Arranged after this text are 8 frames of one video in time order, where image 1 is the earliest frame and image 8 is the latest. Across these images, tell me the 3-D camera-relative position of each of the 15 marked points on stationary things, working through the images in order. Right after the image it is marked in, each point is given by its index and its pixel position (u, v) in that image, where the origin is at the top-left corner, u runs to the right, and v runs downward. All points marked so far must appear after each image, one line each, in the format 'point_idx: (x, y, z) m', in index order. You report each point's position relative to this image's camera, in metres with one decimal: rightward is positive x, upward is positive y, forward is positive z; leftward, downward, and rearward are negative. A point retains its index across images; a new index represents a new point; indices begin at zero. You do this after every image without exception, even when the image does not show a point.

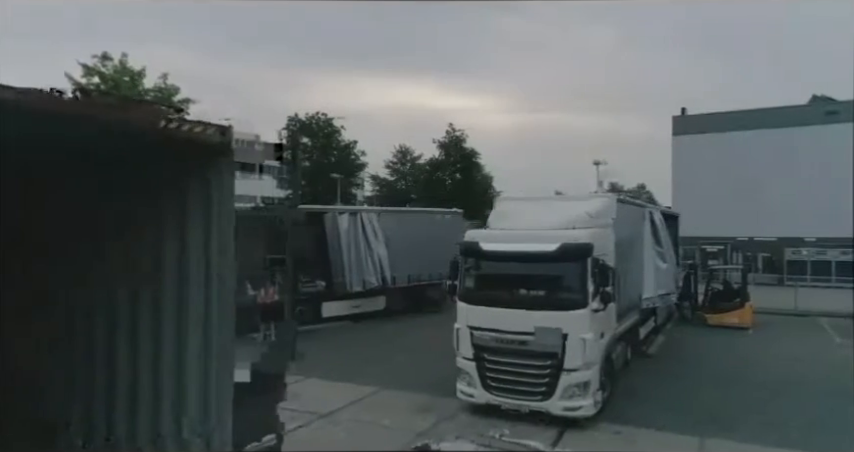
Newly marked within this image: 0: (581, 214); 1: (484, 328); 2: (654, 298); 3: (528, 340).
0: (+1.7, +0.1, +6.1) m
1: (+0.6, -1.0, +5.8) m
2: (+3.5, -1.1, +8.8) m
3: (+1.0, -1.1, +5.6) m
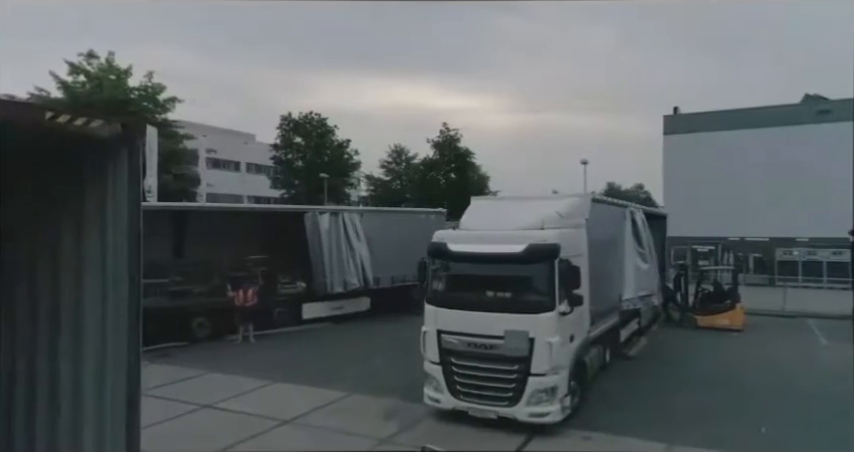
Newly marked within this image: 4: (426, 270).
0: (+1.3, +0.1, +6.0) m
1: (+0.2, -1.0, +5.6) m
2: (+3.2, -1.1, +8.7) m
3: (+0.7, -1.1, +5.4) m
4: (0.0, -0.5, +6.0) m
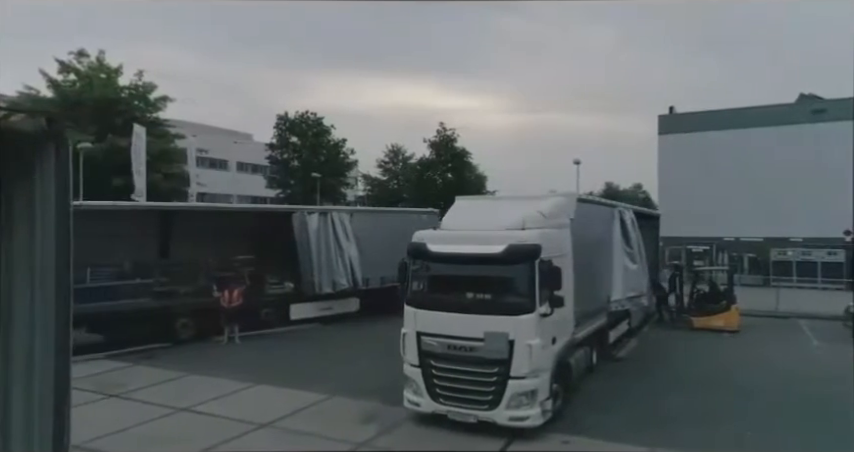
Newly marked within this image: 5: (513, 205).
0: (+1.1, +0.1, +5.9) m
1: (0.0, -1.0, +5.5) m
2: (+2.9, -1.1, +8.6) m
3: (+0.5, -1.1, +5.3) m
4: (-0.2, -0.5, +5.9) m
5: (+0.9, +0.2, +6.2) m
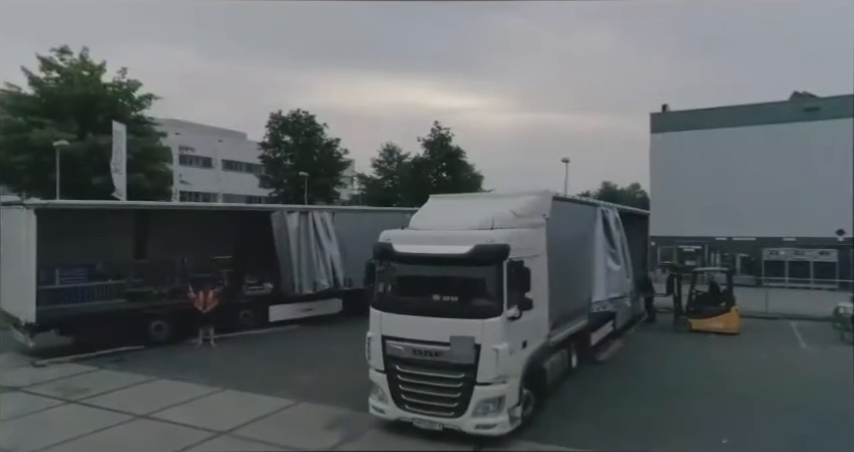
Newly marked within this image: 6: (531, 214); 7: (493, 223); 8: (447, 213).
0: (+0.8, +0.1, +5.7) m
1: (-0.3, -1.0, +5.3) m
2: (+2.6, -1.1, +8.4) m
3: (+0.1, -1.1, +5.1) m
4: (-0.6, -0.5, +5.6) m
5: (+0.6, +0.2, +6.0) m
6: (+1.1, +0.1, +5.9) m
7: (+0.6, 0.0, +5.5) m
8: (+0.2, +0.1, +5.8) m
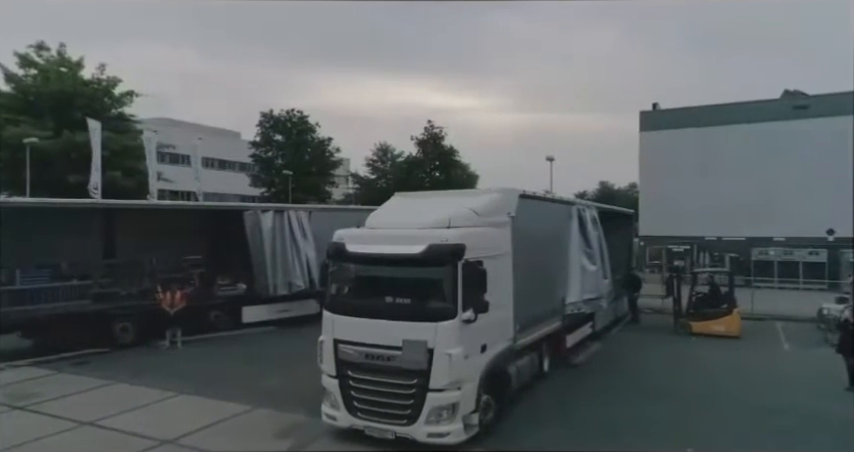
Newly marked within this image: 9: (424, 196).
0: (+0.4, +0.1, +5.4) m
1: (-0.7, -1.0, +5.0) m
2: (+2.2, -1.1, +8.1) m
3: (-0.3, -1.1, +4.9) m
4: (-1.0, -0.5, +5.4) m
5: (+0.2, +0.2, +5.8) m
6: (+0.7, +0.1, +5.7) m
7: (+0.2, 0.0, +5.2) m
8: (-0.2, +0.1, +5.5) m
9: (0.0, +0.3, +6.2) m
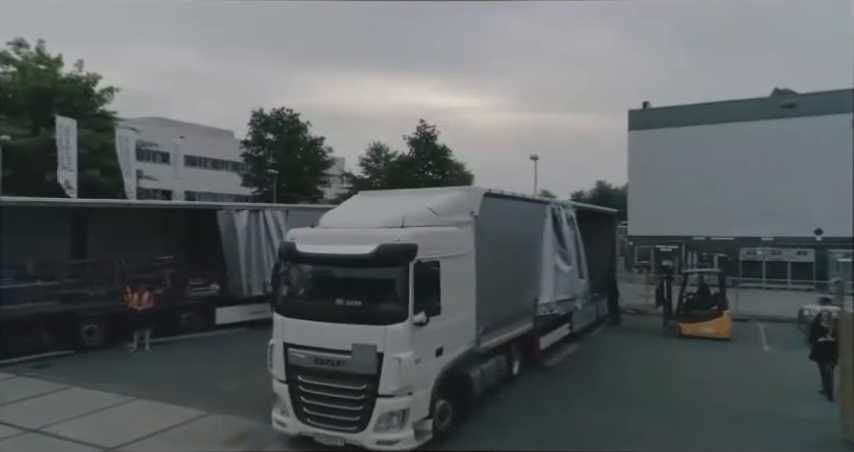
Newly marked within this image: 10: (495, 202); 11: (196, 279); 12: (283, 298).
0: (0.0, +0.2, +5.3) m
1: (-1.1, -1.0, +4.9) m
2: (+1.8, -1.1, +8.0) m
3: (-0.7, -1.1, +4.7) m
4: (-1.4, -0.5, +5.2) m
5: (-0.2, +0.2, +5.6) m
6: (+0.3, +0.1, +5.5) m
7: (-0.2, +0.1, +5.0) m
8: (-0.6, +0.1, +5.4) m
9: (-0.5, +0.3, +6.1) m
10: (+0.8, +0.3, +6.5) m
11: (-4.8, -1.1, +11.7) m
12: (-1.3, -0.6, +5.0) m
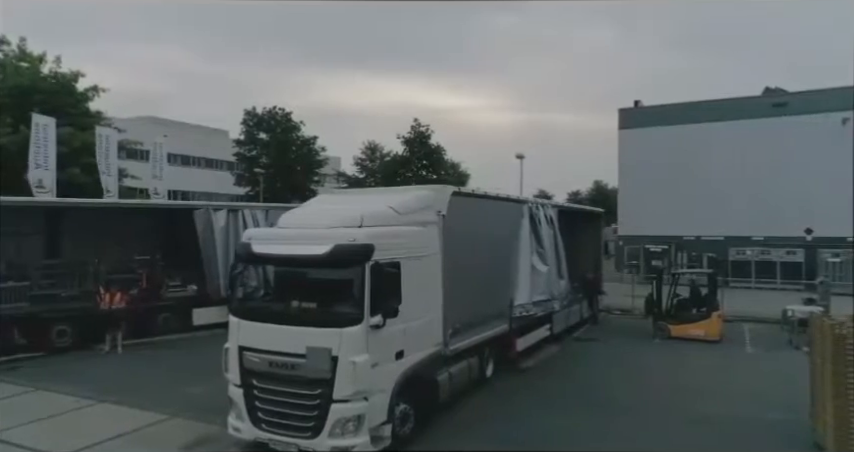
0: (-0.4, +0.2, +5.1) m
1: (-1.4, -1.0, +4.7) m
2: (+1.4, -1.1, +7.8) m
3: (-1.0, -1.1, +4.5) m
4: (-1.7, -0.5, +5.1) m
5: (-0.6, +0.2, +5.4) m
6: (-0.1, +0.2, +5.4) m
7: (-0.5, +0.1, +4.9) m
8: (-1.0, +0.2, +5.2) m
9: (-0.8, +0.3, +5.9) m
10: (+0.4, +0.3, +6.4) m
11: (-5.2, -1.1, +11.5) m
12: (-1.6, -0.6, +4.9) m
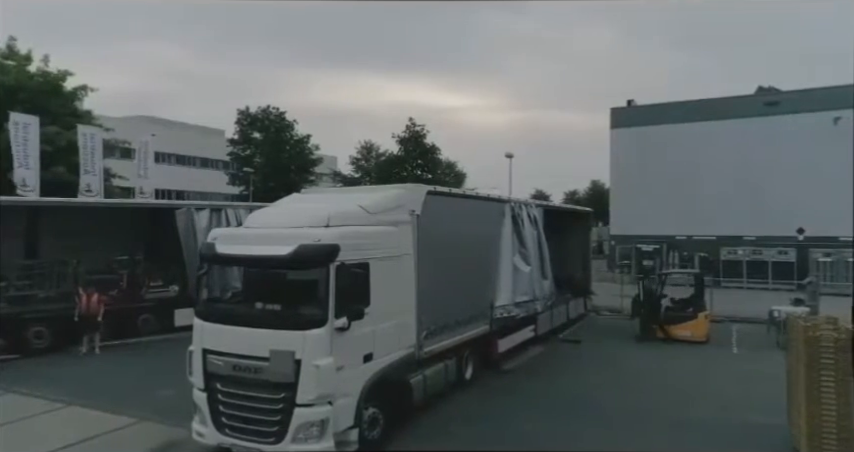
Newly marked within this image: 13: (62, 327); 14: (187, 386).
0: (-0.6, +0.2, +5.0) m
1: (-1.7, -1.0, +4.6) m
2: (+1.2, -1.1, +7.7) m
3: (-1.3, -1.1, +4.4) m
4: (-2.0, -0.5, +5.0) m
5: (-0.8, +0.2, +5.3) m
6: (-0.3, +0.2, +5.3) m
7: (-0.8, +0.1, +4.8) m
8: (-1.2, +0.2, +5.1) m
9: (-1.1, +0.3, +5.8) m
10: (+0.2, +0.3, +6.3) m
11: (-5.4, -1.1, +11.4) m
12: (-1.9, -0.6, +4.8) m
13: (-6.1, -1.7, +9.5) m
14: (-3.1, -2.1, +7.3) m
